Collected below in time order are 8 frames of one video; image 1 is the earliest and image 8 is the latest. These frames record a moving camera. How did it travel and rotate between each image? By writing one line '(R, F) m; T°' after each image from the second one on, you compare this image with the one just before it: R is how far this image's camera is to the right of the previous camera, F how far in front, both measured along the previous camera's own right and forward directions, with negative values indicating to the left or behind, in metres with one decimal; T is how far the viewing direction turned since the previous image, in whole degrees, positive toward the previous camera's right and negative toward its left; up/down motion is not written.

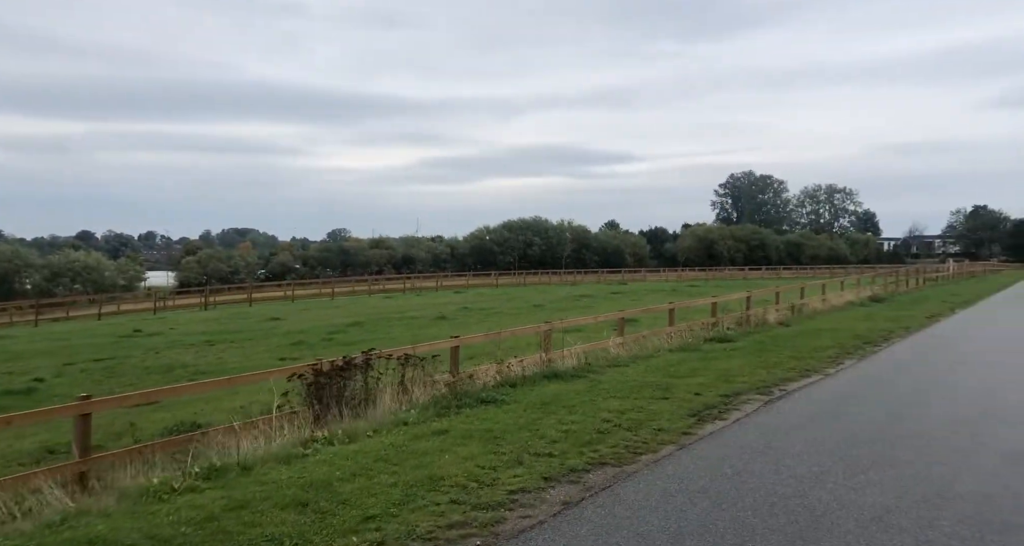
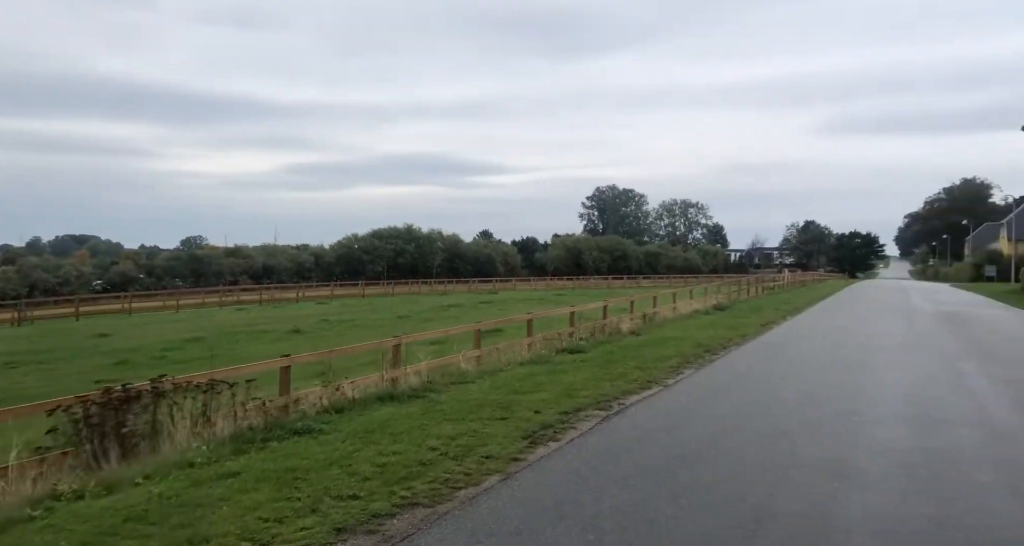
(+0.6, +0.6) m; +11°
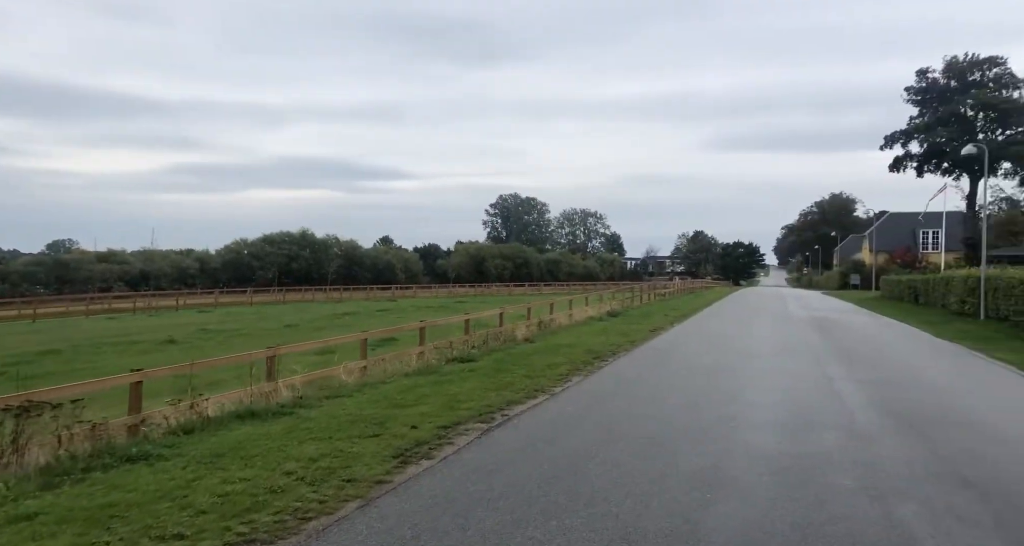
(+0.3, +0.4) m; +9°
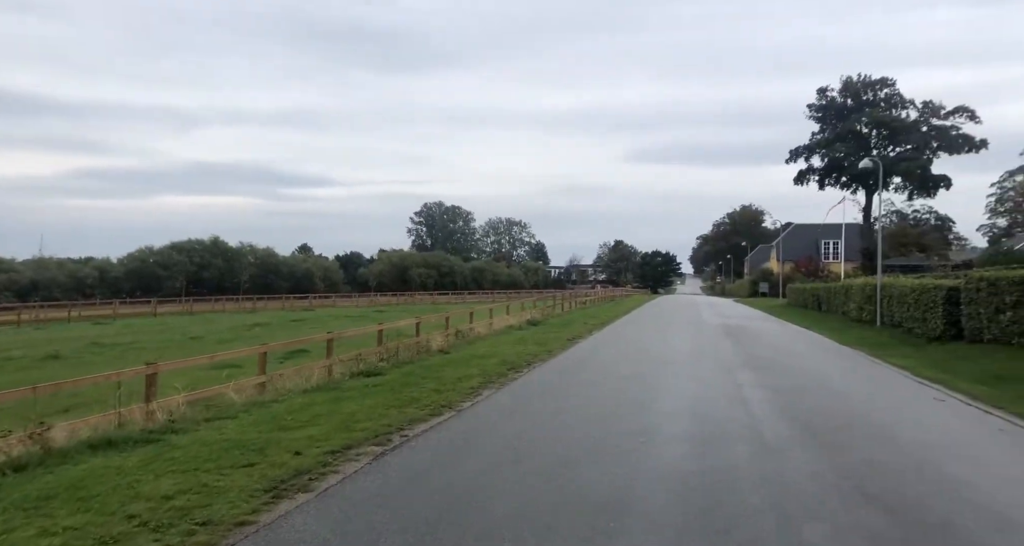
(+0.3, +0.5) m; +7°
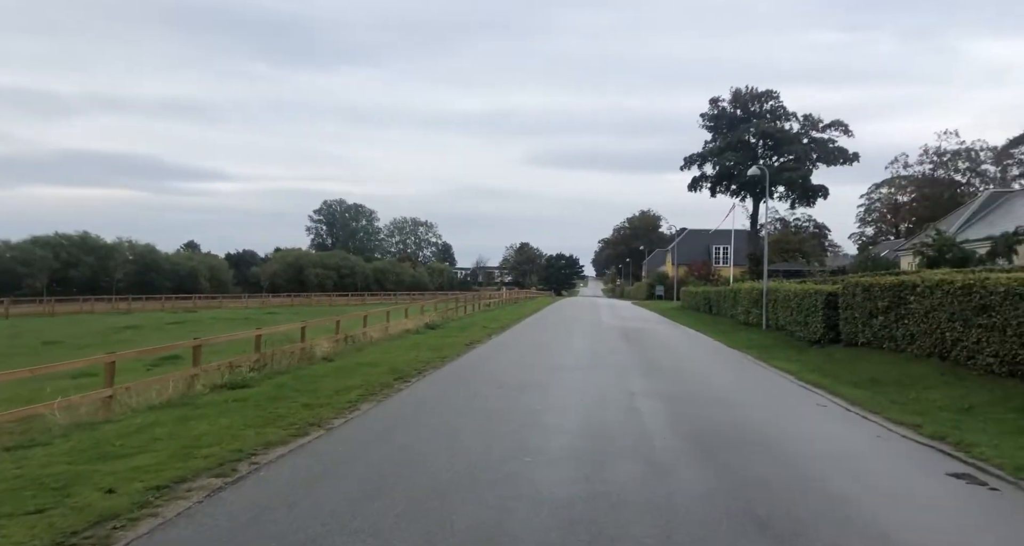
(+0.4, +0.8) m; +8°
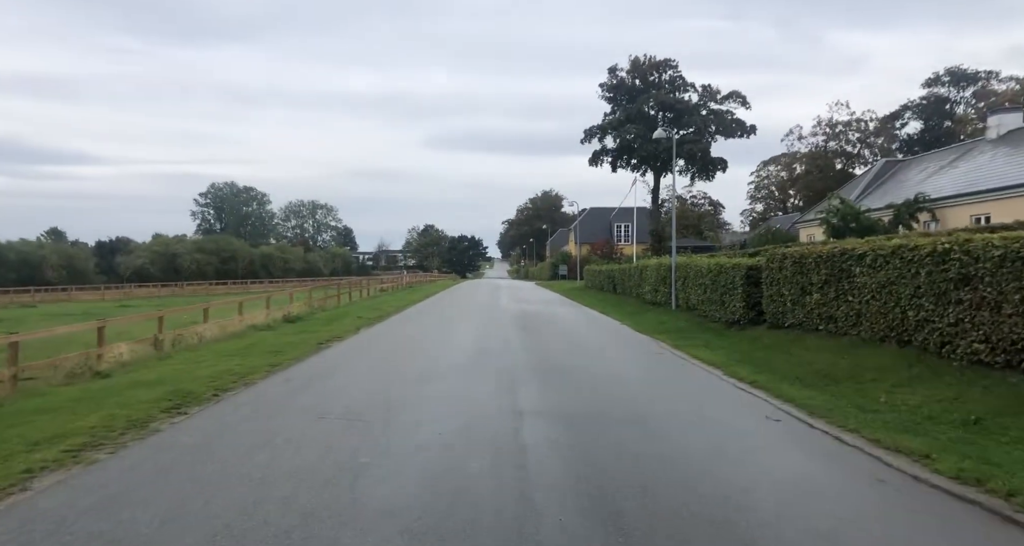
(+1.0, +3.7) m; +8°
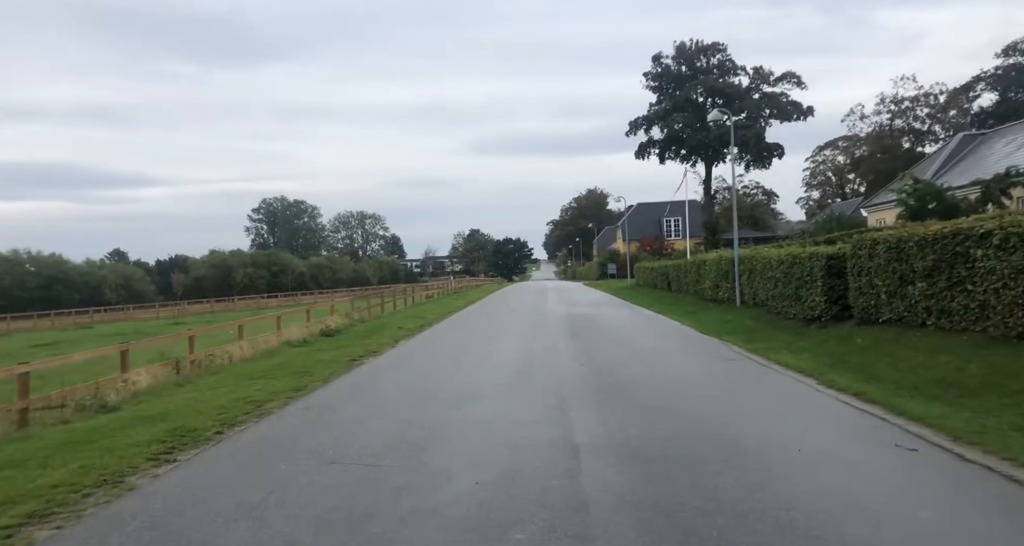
(0.0, +1.6) m; -4°
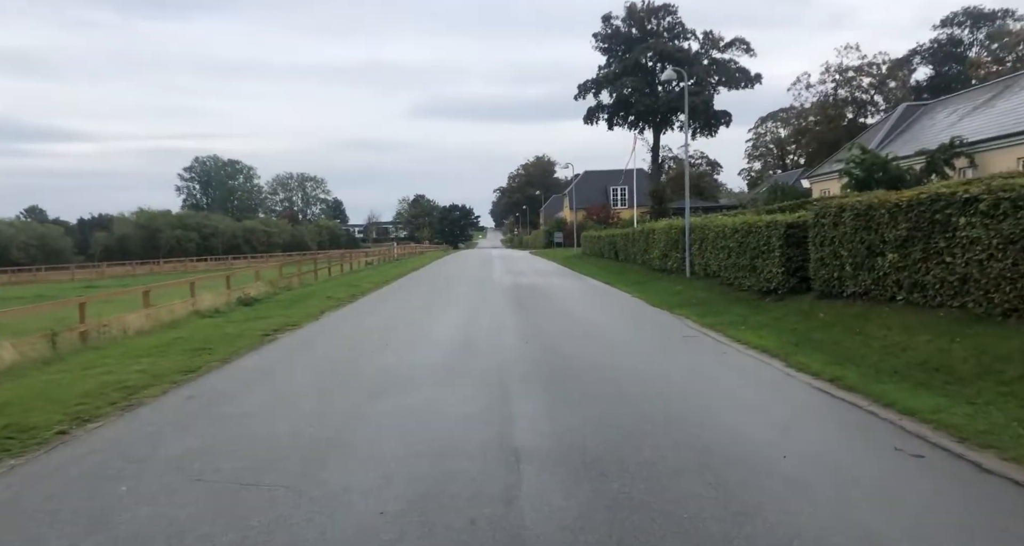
(+0.2, +1.5) m; +5°
